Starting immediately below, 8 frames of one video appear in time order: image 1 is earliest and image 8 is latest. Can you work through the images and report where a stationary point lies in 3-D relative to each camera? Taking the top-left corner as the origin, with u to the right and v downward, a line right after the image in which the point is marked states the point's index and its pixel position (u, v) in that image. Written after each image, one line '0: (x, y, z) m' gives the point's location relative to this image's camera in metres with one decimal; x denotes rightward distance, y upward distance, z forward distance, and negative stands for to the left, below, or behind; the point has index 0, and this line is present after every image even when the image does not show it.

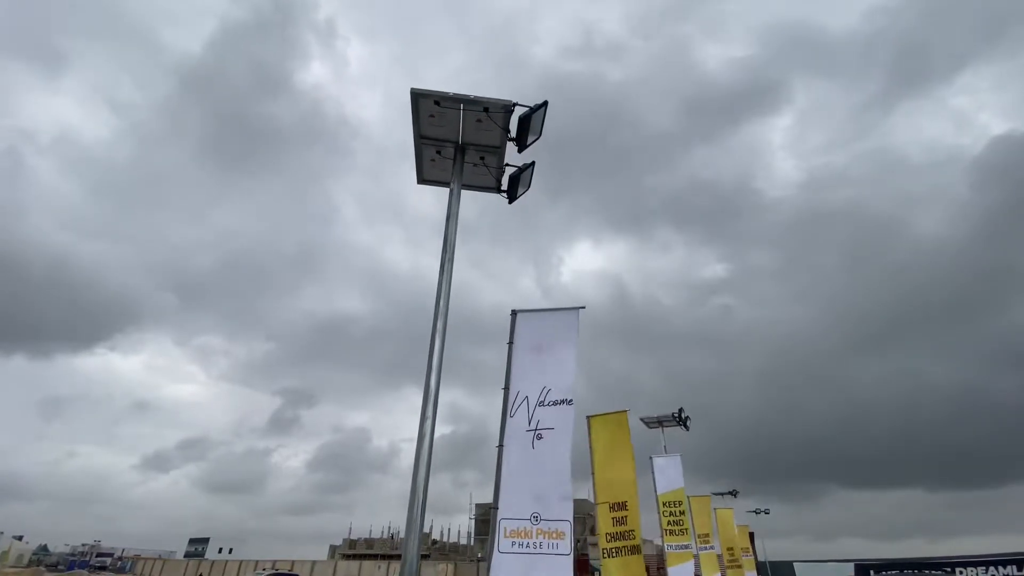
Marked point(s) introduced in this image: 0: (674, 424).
0: (+4.2, -3.1, +13.7) m
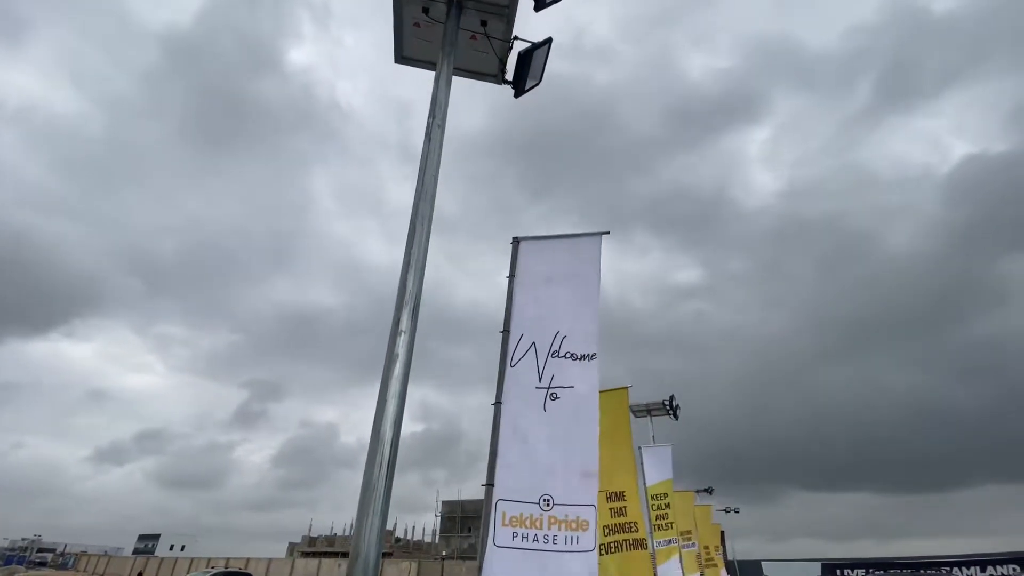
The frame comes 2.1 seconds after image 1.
0: (+3.5, -2.8, +13.1) m
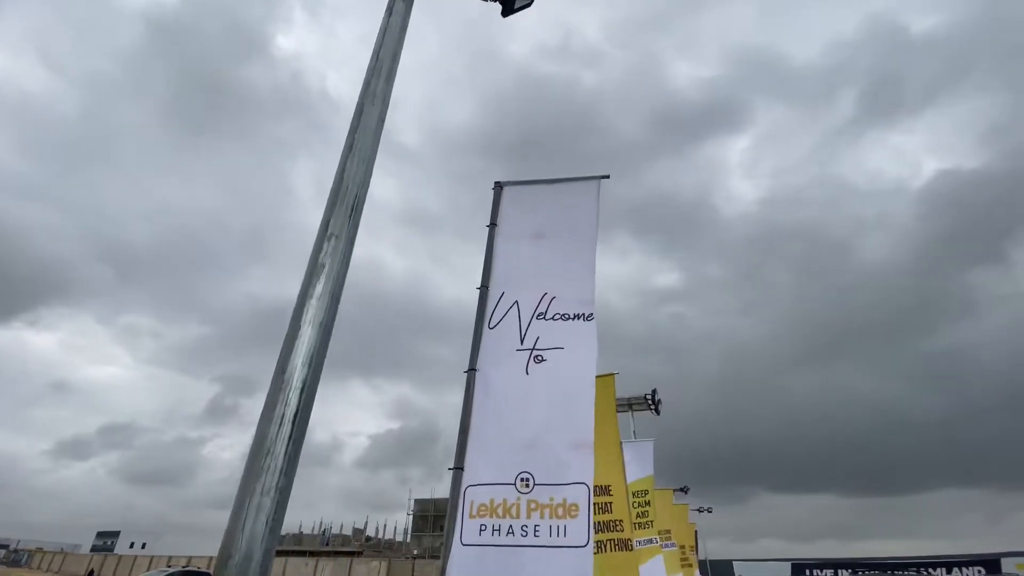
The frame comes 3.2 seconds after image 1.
0: (+2.9, -2.6, +12.7) m
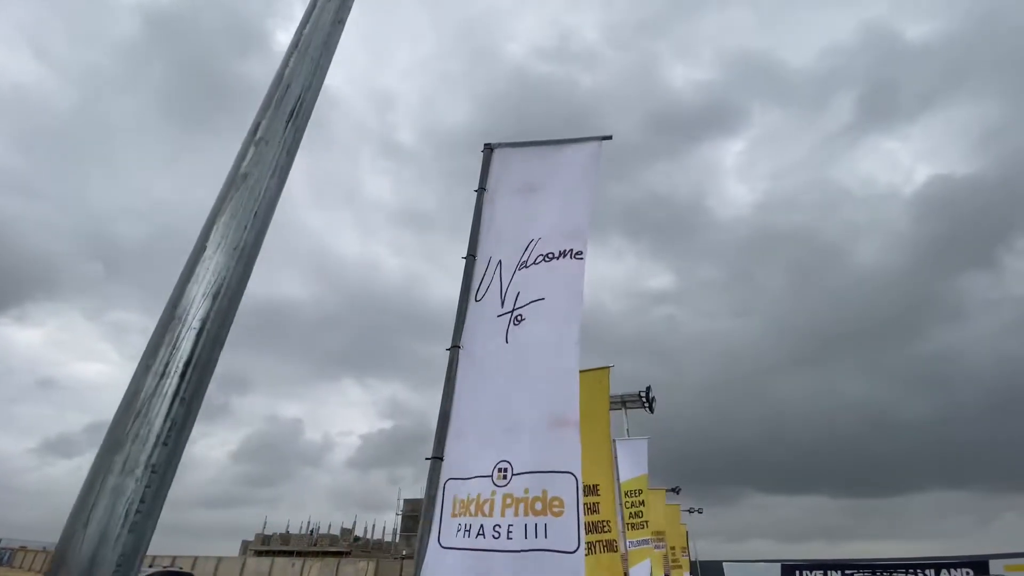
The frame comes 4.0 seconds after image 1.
0: (+2.7, -2.5, +12.4) m
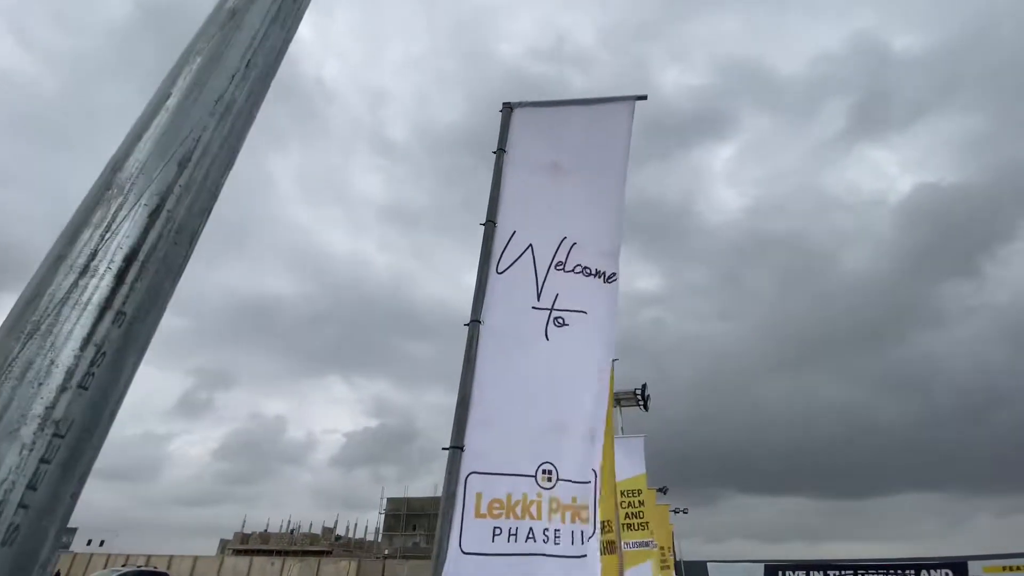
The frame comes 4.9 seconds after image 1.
0: (+2.4, -2.4, +12.1) m
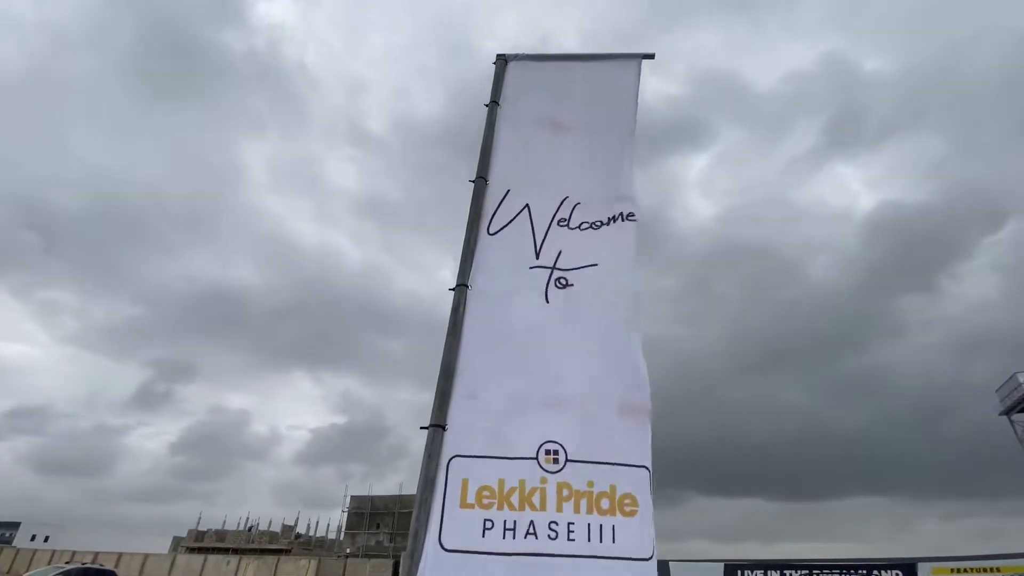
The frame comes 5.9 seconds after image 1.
0: (+1.9, -2.2, +11.8) m
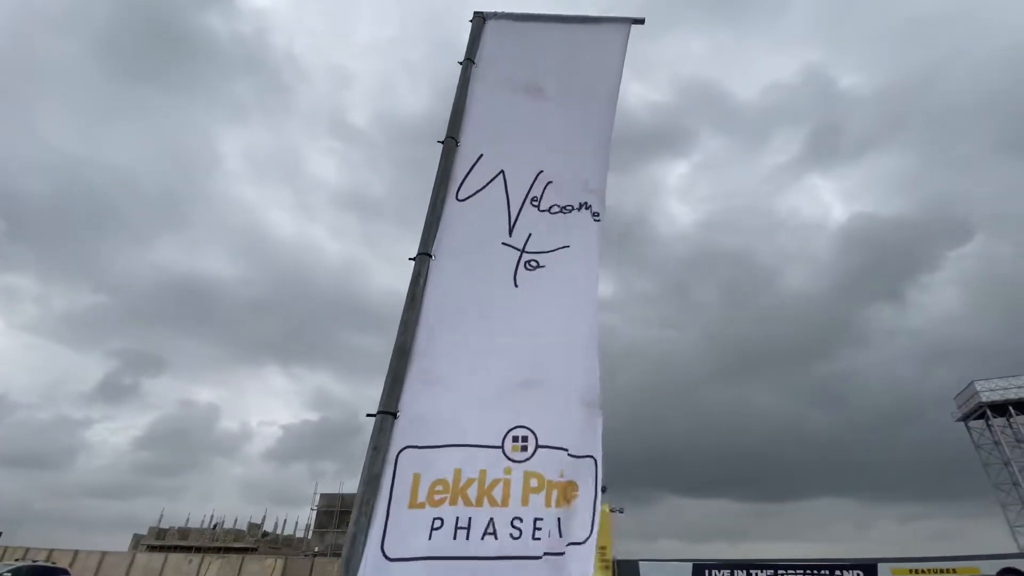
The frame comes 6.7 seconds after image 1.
0: (+1.4, -2.1, +11.4) m
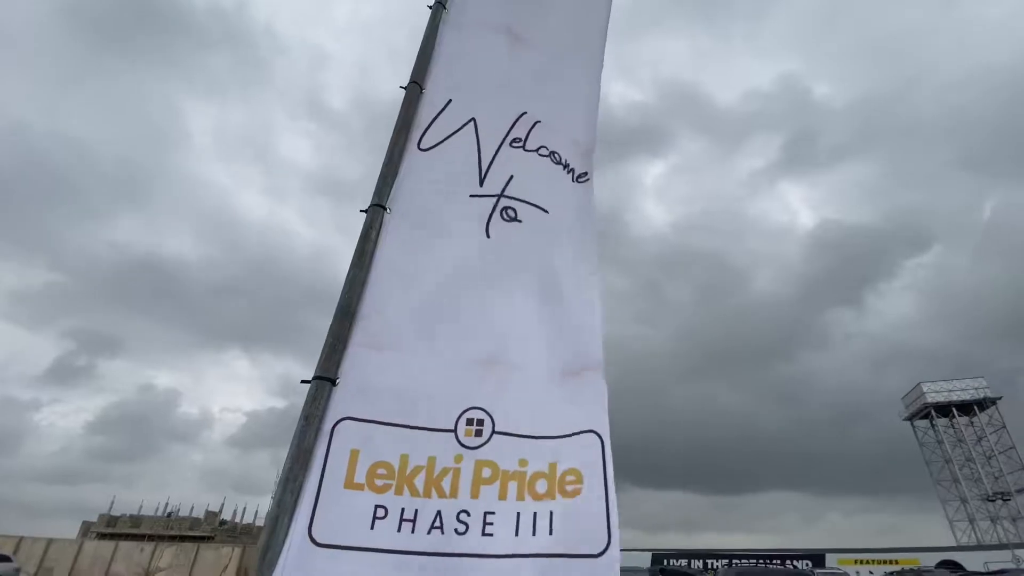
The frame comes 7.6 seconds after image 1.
0: (+0.9, -1.8, +11.1) m
